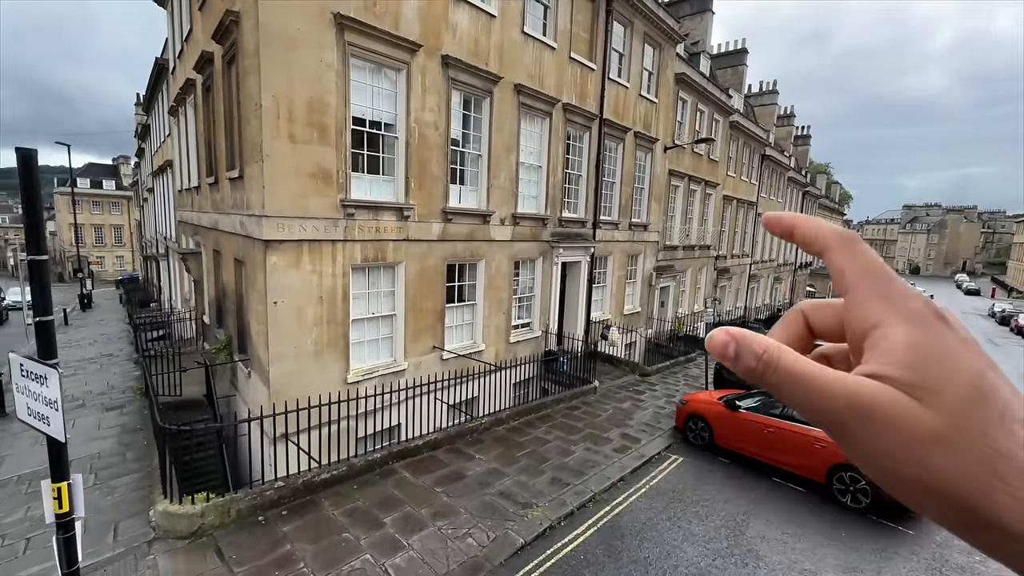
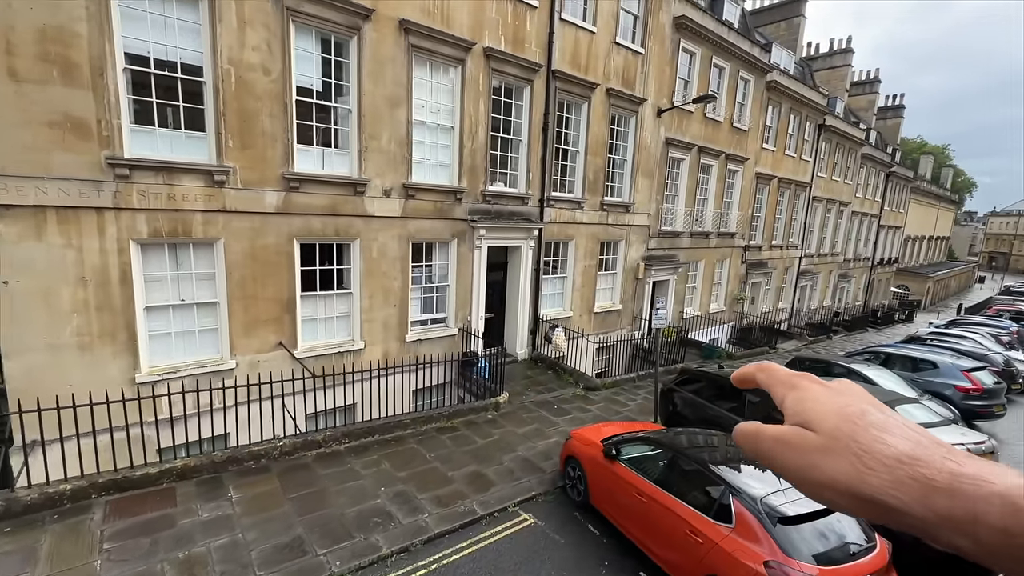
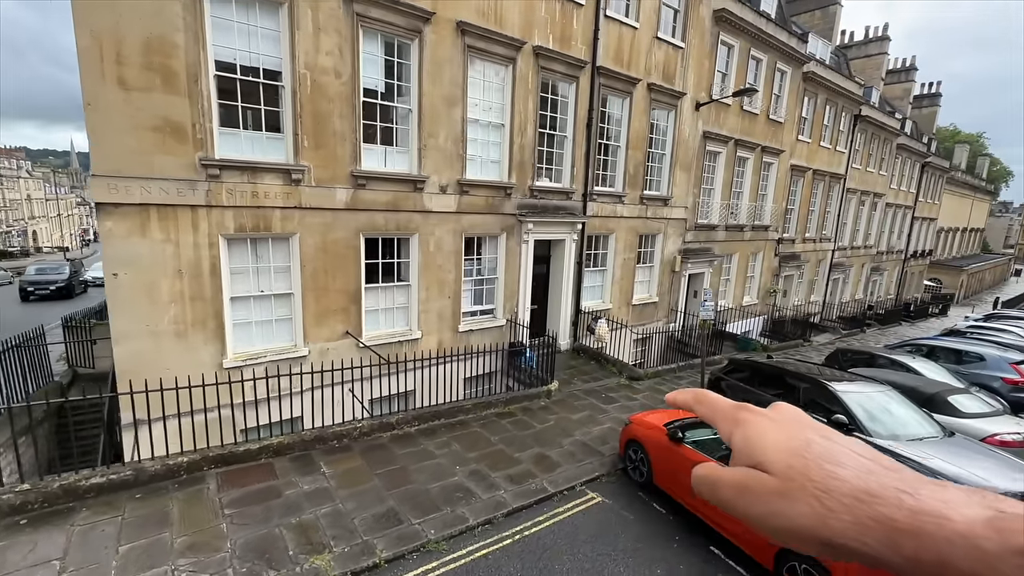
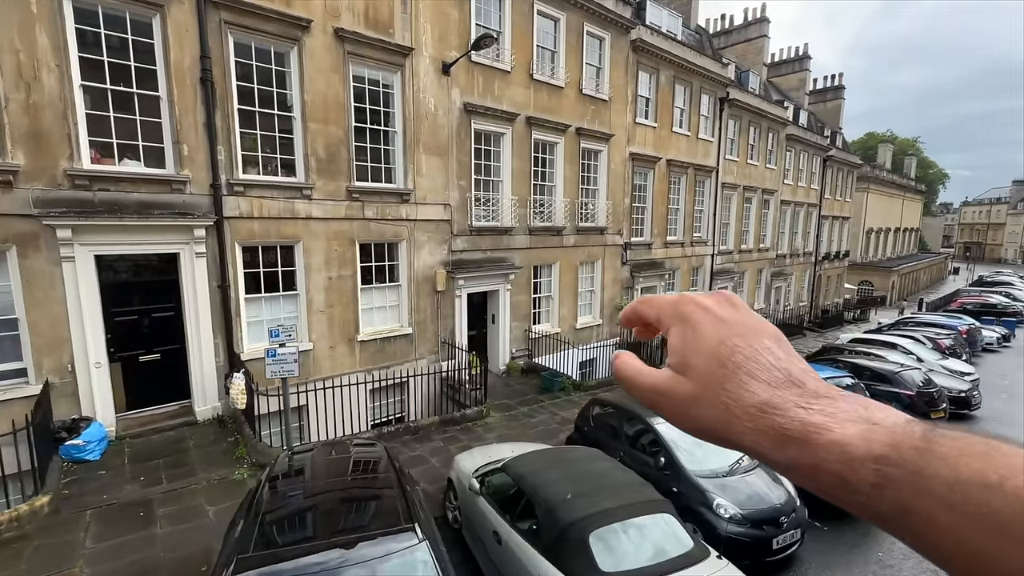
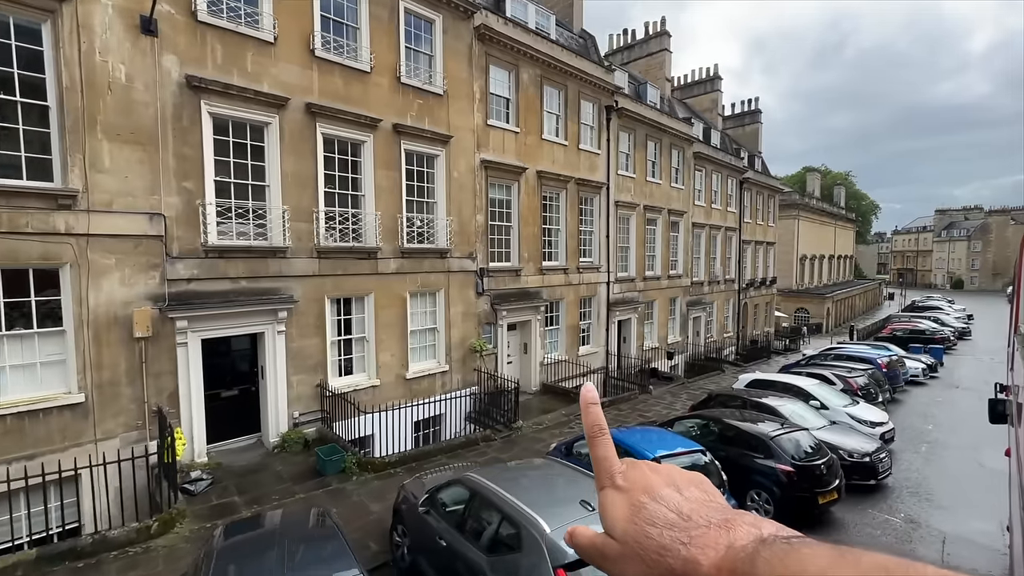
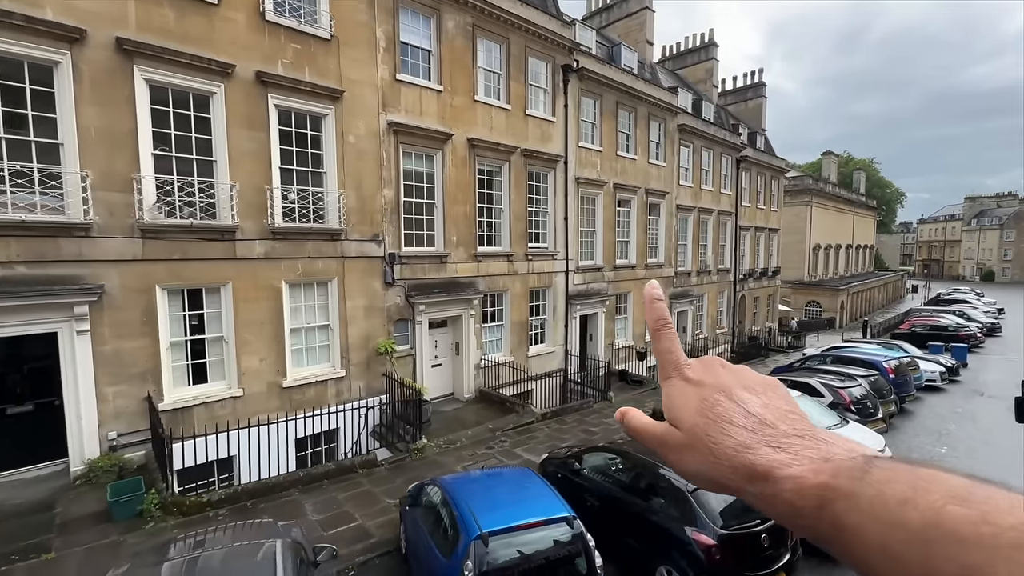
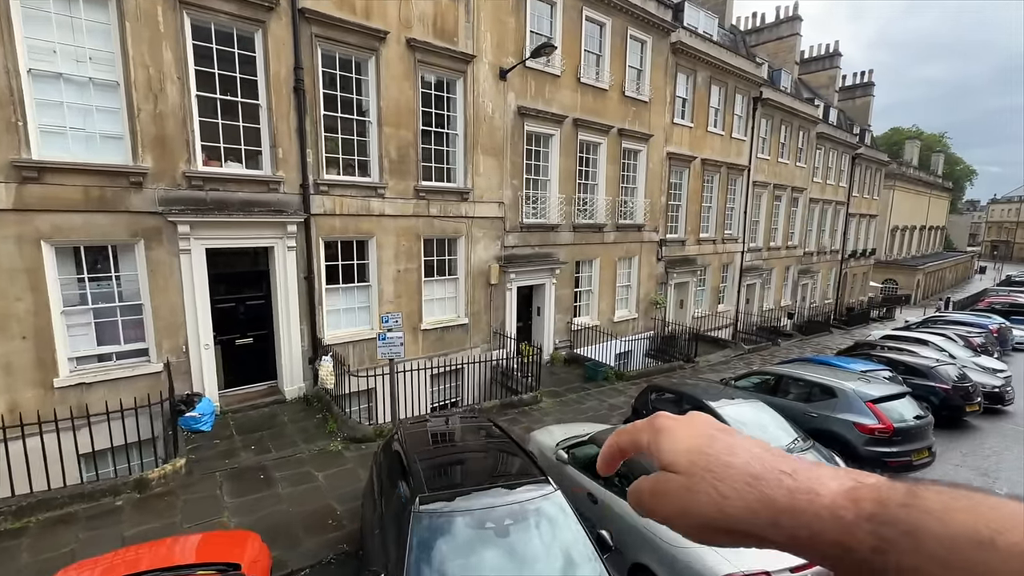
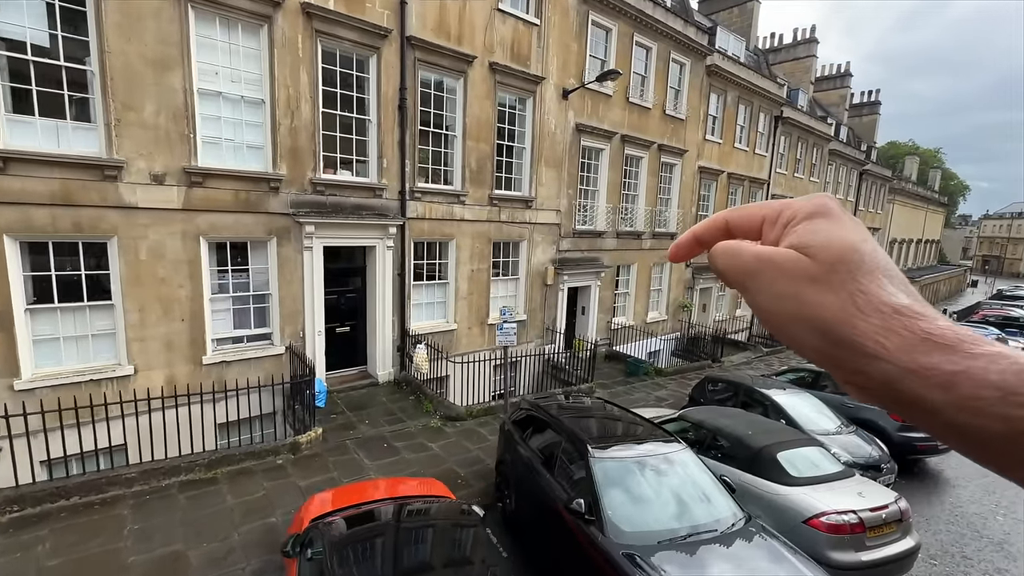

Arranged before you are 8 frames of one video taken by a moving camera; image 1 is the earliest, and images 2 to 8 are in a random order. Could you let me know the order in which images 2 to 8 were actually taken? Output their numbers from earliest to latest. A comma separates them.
3, 2, 8, 7, 4, 5, 6
